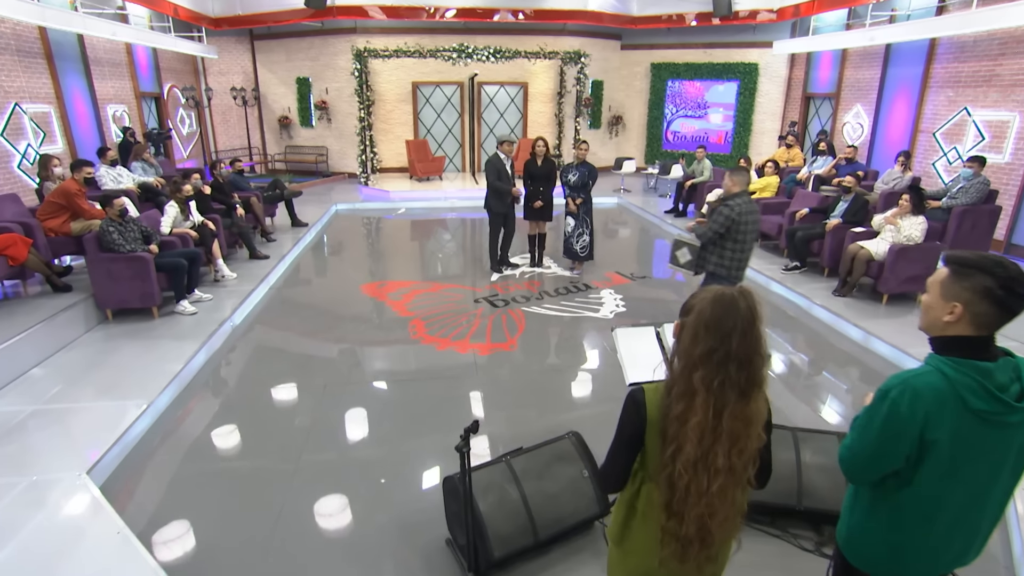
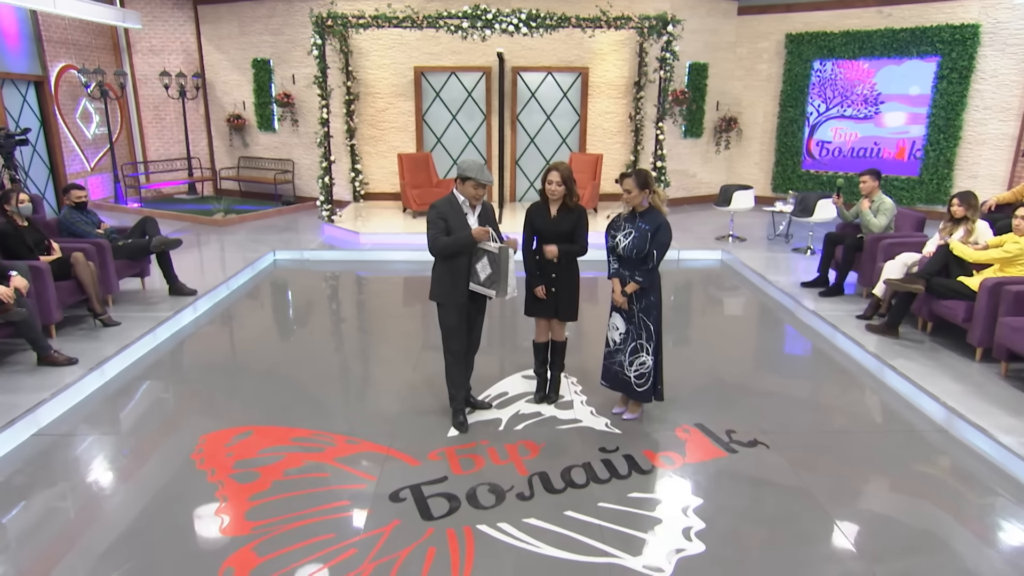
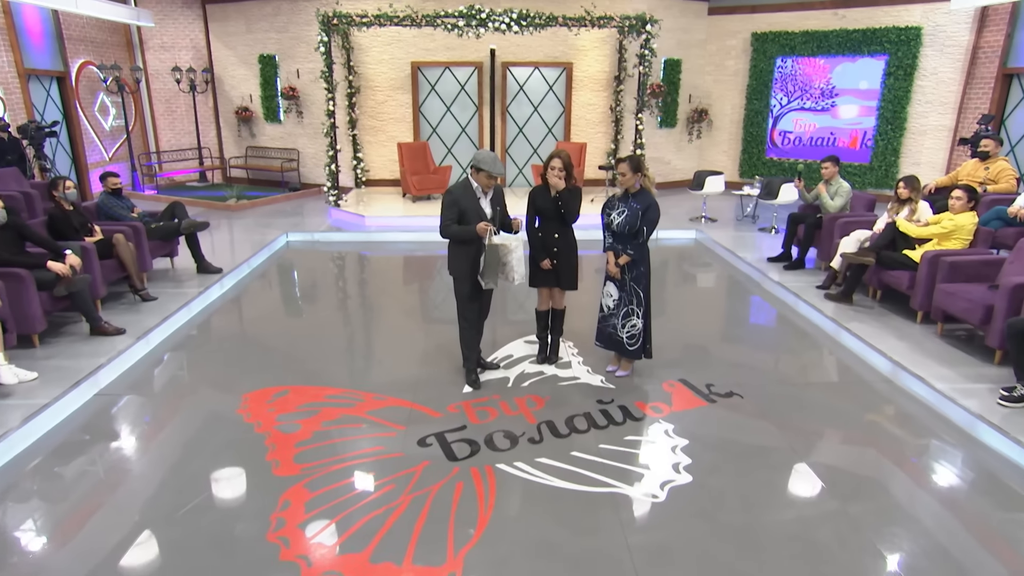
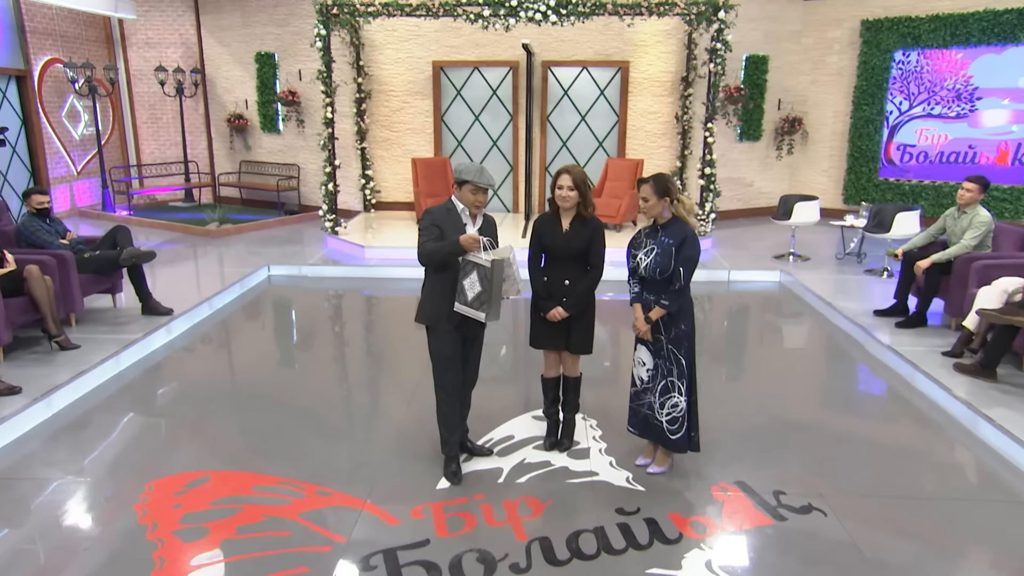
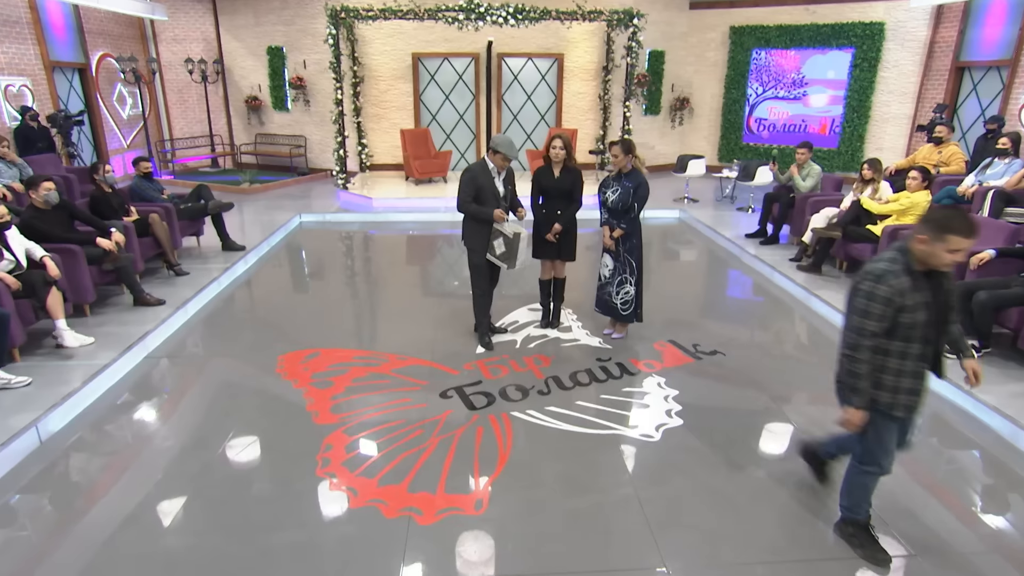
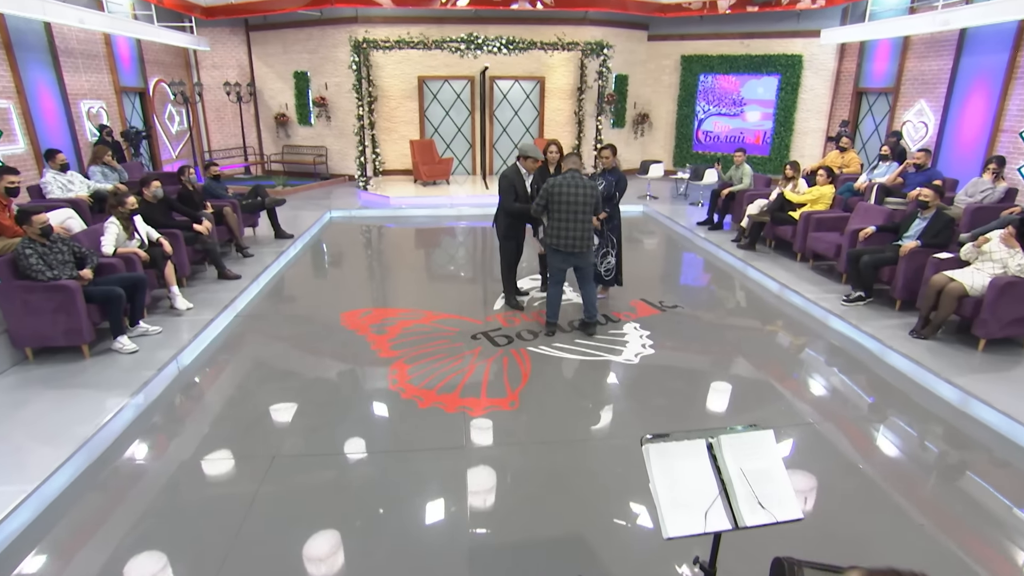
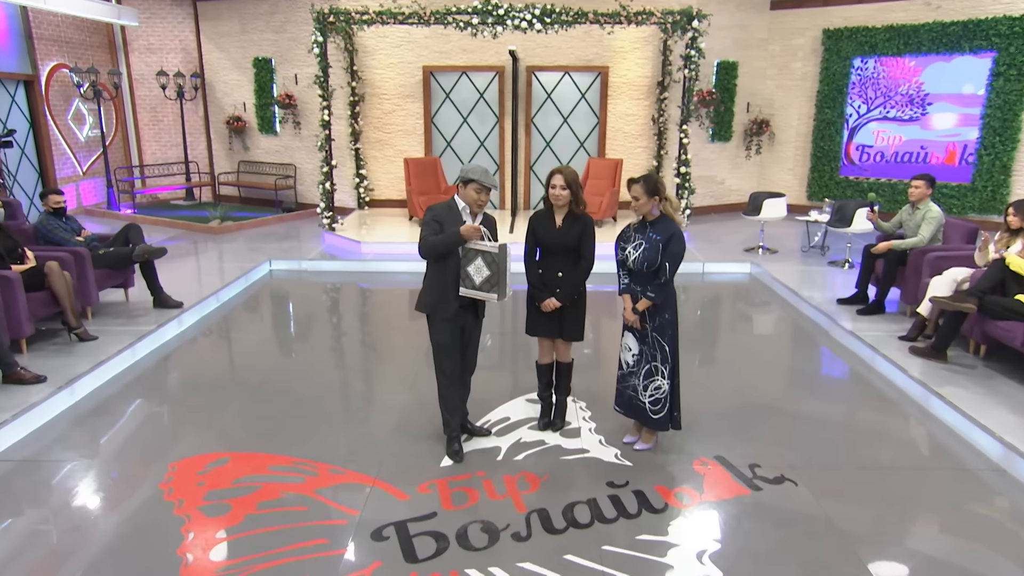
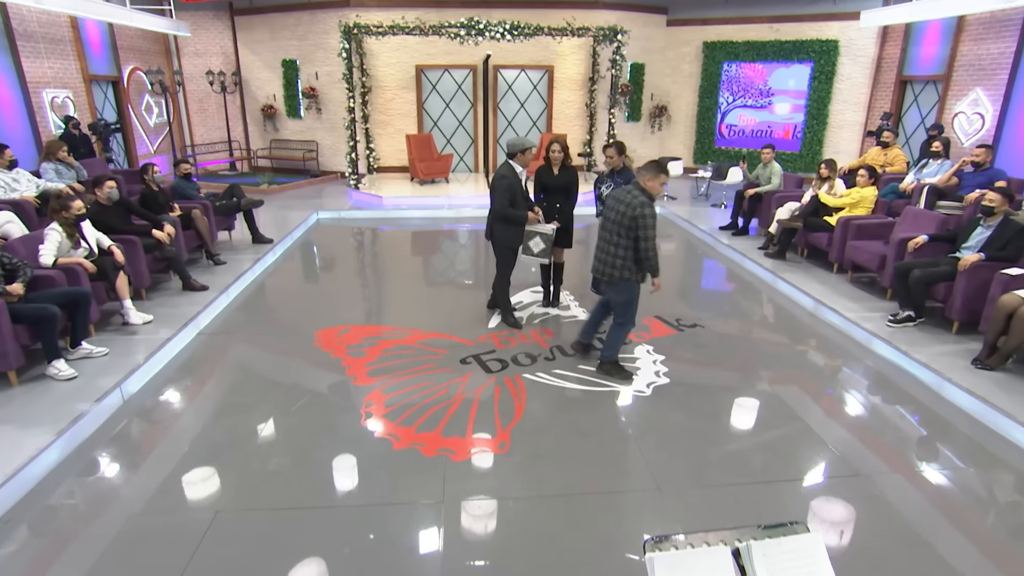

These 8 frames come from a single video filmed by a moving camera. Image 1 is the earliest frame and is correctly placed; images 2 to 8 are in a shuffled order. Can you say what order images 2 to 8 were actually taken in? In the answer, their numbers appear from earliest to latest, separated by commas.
6, 8, 5, 3, 2, 7, 4
